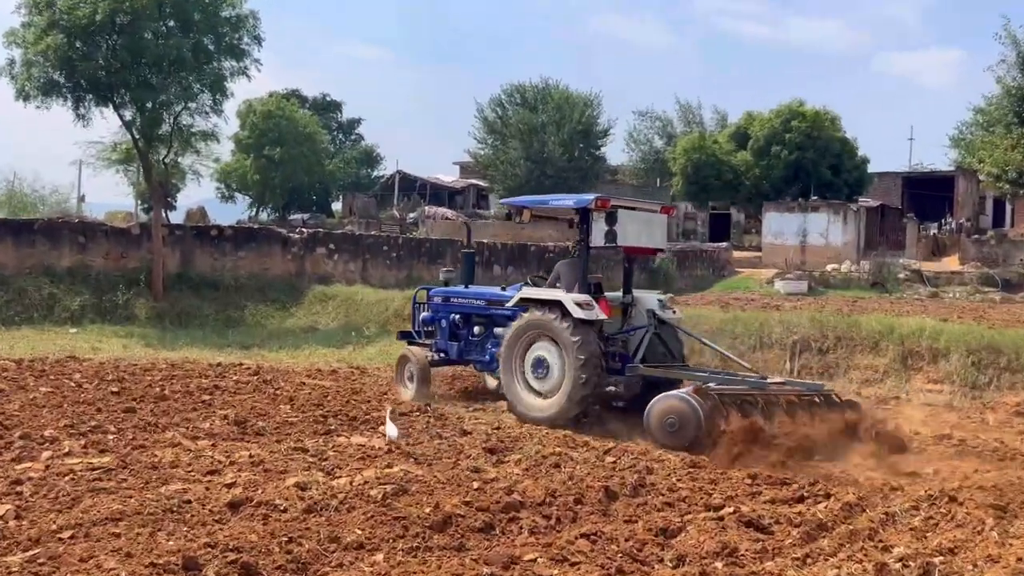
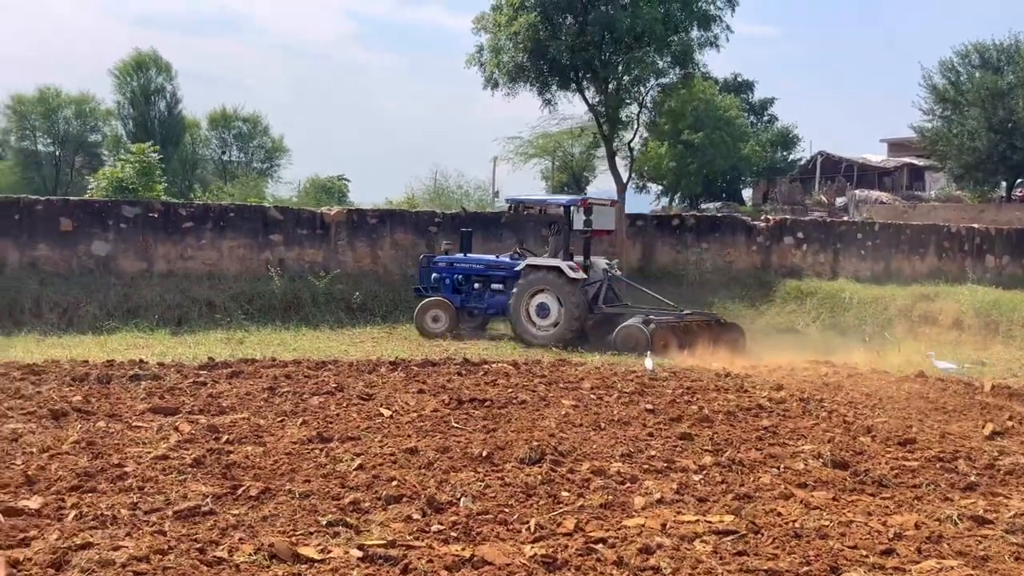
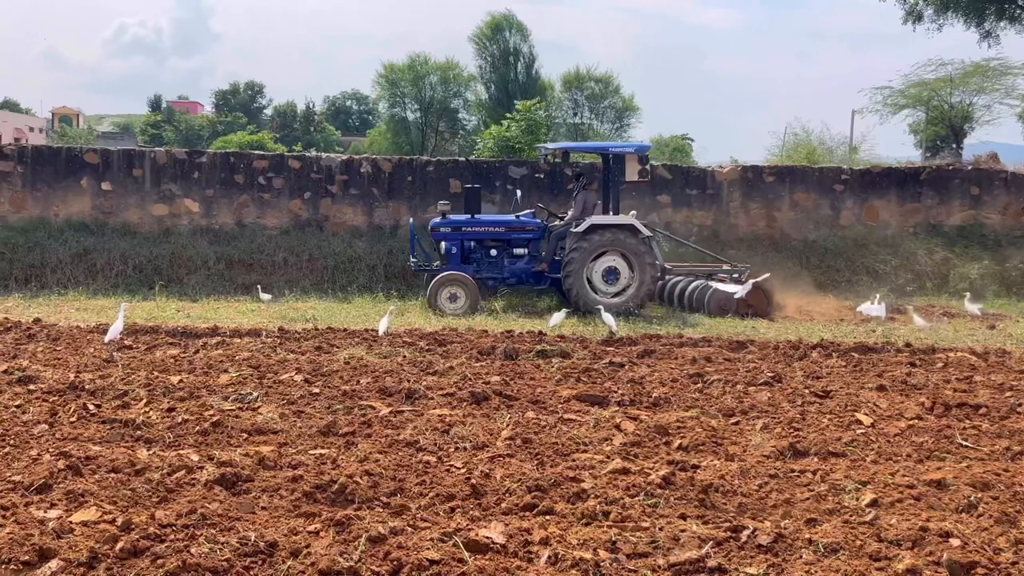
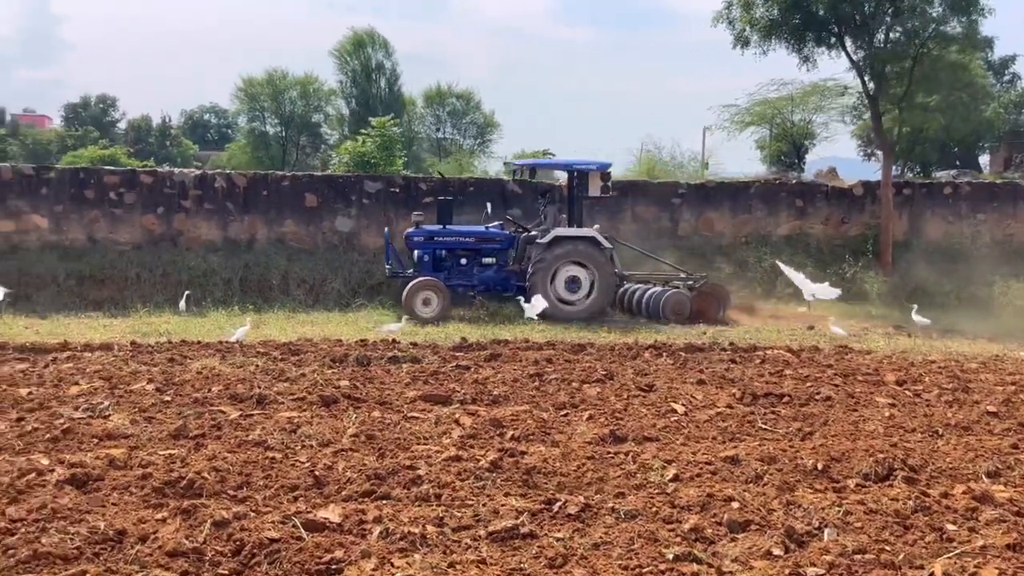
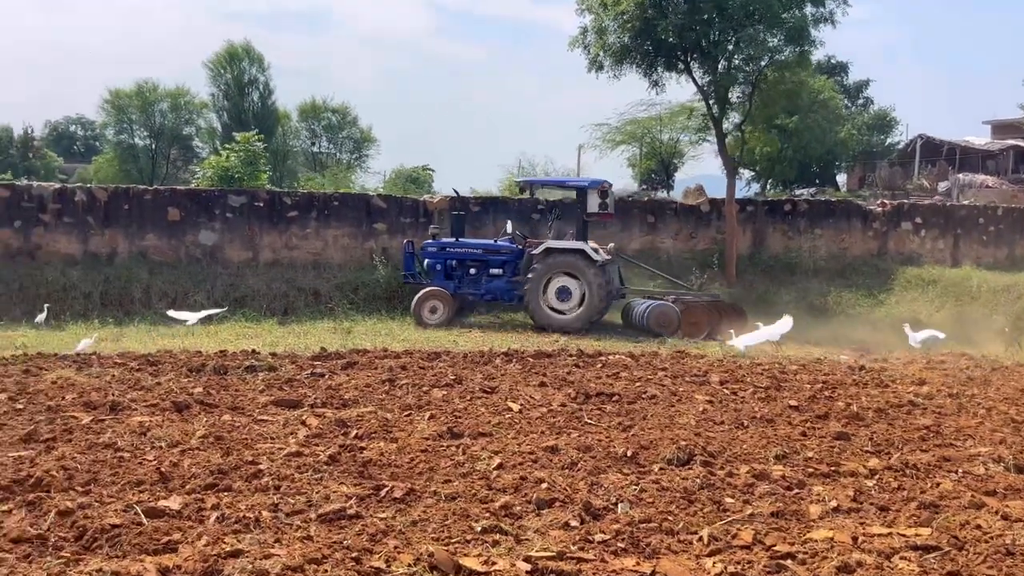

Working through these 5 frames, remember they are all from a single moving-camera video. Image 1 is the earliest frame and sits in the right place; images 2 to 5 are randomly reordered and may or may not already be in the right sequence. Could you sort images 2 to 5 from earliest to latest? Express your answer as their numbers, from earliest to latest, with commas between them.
2, 5, 4, 3
